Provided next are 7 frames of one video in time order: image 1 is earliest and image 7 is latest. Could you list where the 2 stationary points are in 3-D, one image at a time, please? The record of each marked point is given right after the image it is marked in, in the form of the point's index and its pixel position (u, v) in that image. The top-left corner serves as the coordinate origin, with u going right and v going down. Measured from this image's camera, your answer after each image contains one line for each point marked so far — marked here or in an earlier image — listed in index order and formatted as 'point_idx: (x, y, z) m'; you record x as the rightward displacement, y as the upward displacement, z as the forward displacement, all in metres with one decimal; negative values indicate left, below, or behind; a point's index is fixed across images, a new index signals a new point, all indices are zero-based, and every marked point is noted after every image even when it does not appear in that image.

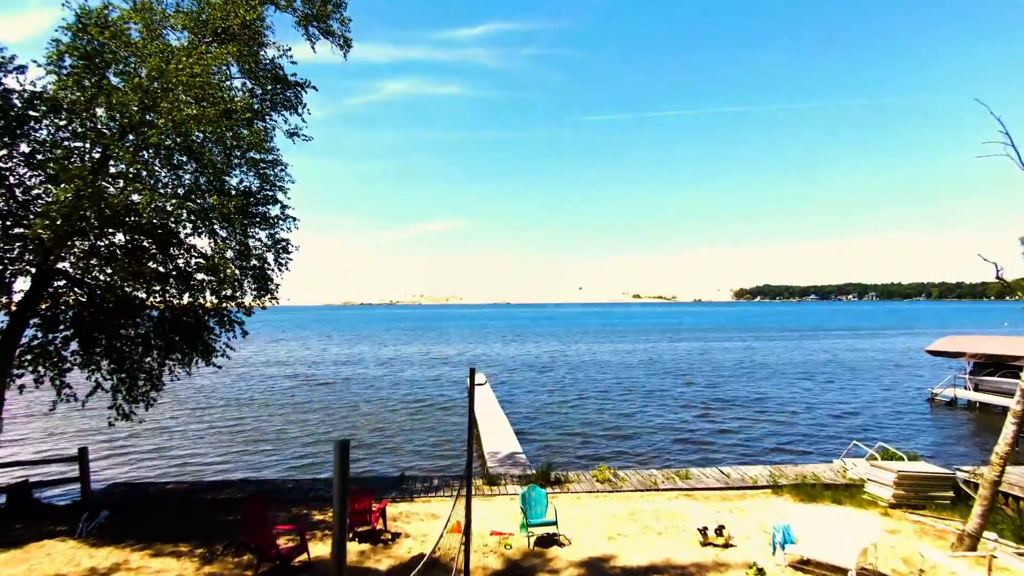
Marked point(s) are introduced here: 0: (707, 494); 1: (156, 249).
0: (+3.6, -3.8, +10.0) m
1: (-6.1, +0.7, +9.1) m
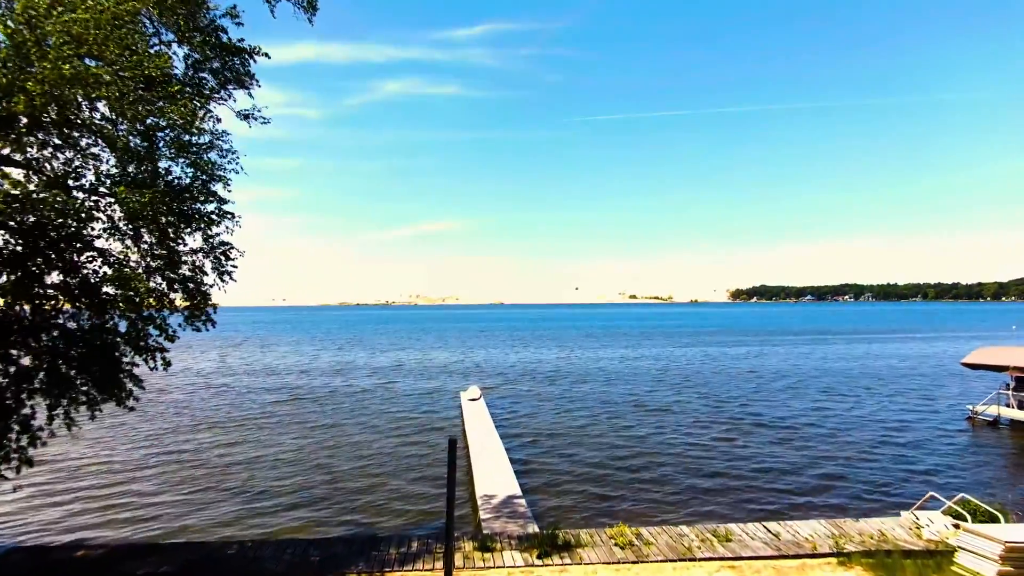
0: (+3.6, -4.1, +7.9) m
1: (-6.1, +0.4, +7.0) m
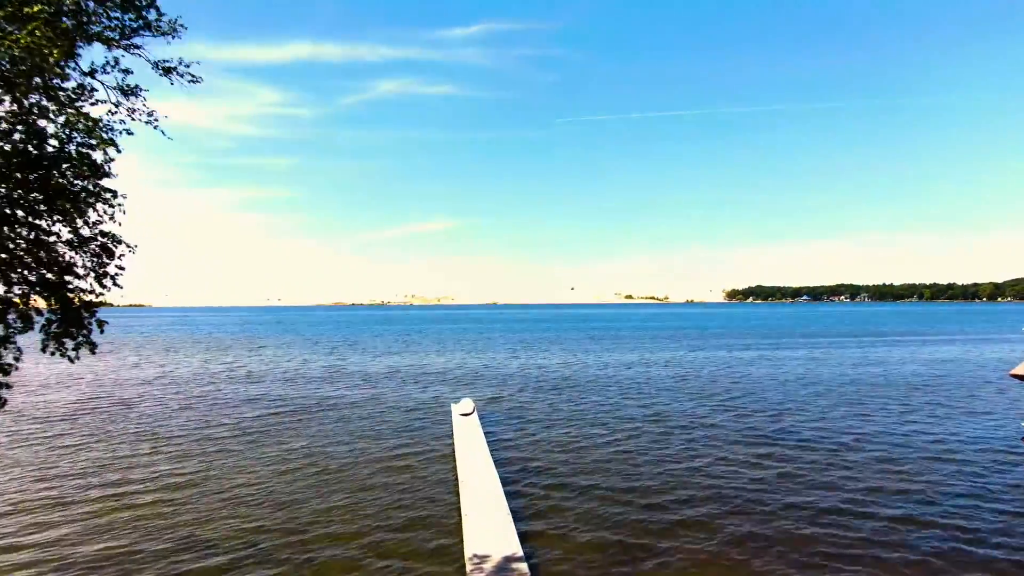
0: (+3.8, -4.2, +5.4) m
1: (-5.9, +0.4, +4.5) m
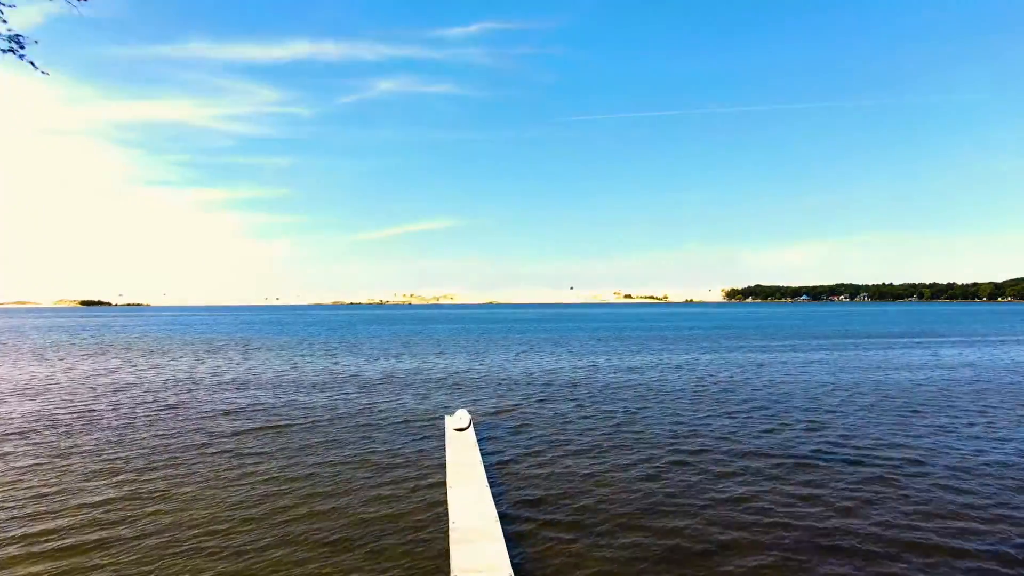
0: (+4.3, -4.2, +2.9) m
1: (-5.3, +0.4, +1.9) m
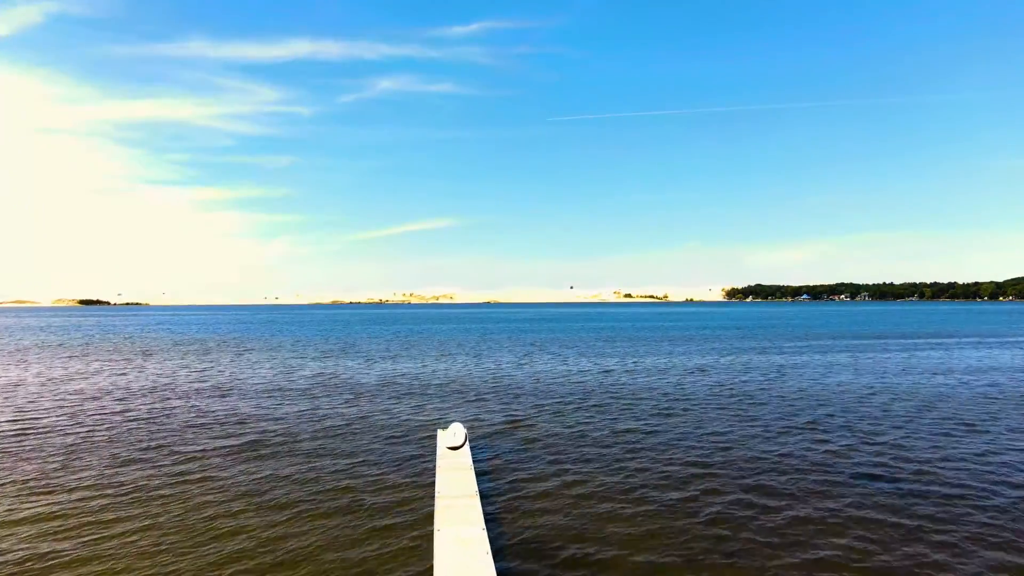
0: (+4.7, -4.2, +0.6) m
1: (-5.0, +0.4, -0.4) m
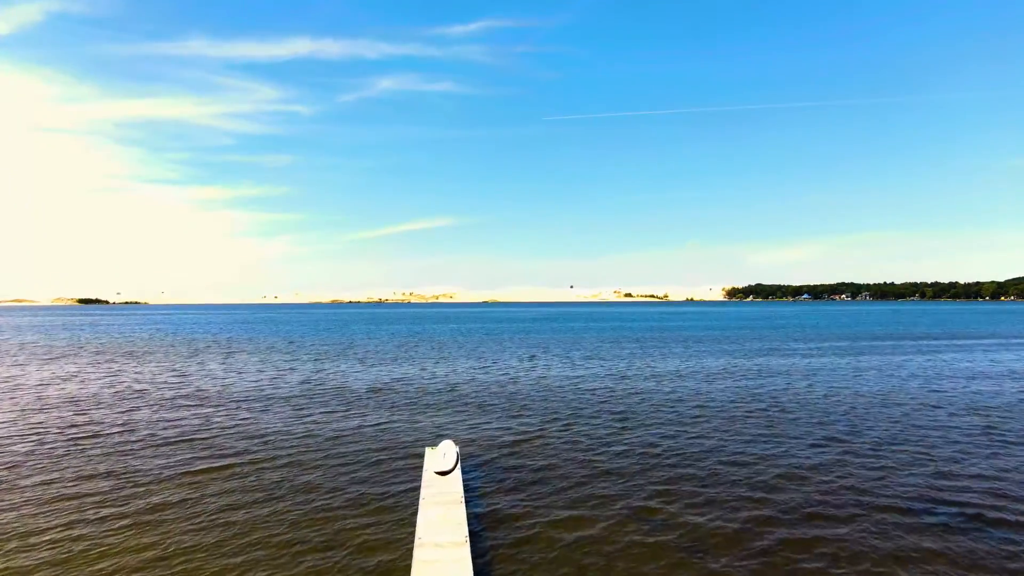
0: (+4.9, -4.1, -2.0) m
1: (-4.7, +0.4, -3.0) m
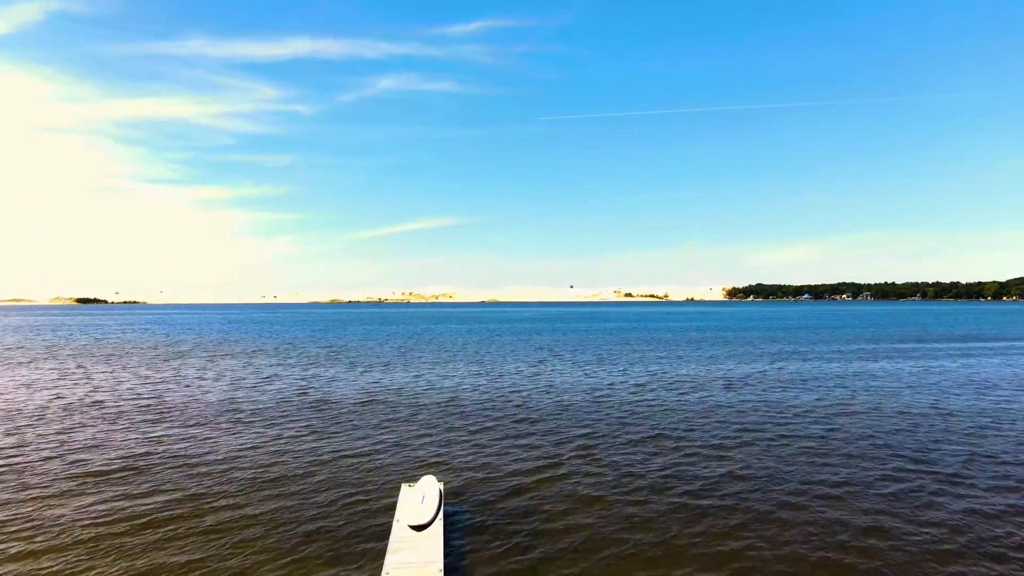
0: (+5.3, -4.1, -4.8) m
1: (-4.4, +0.4, -5.8) m
